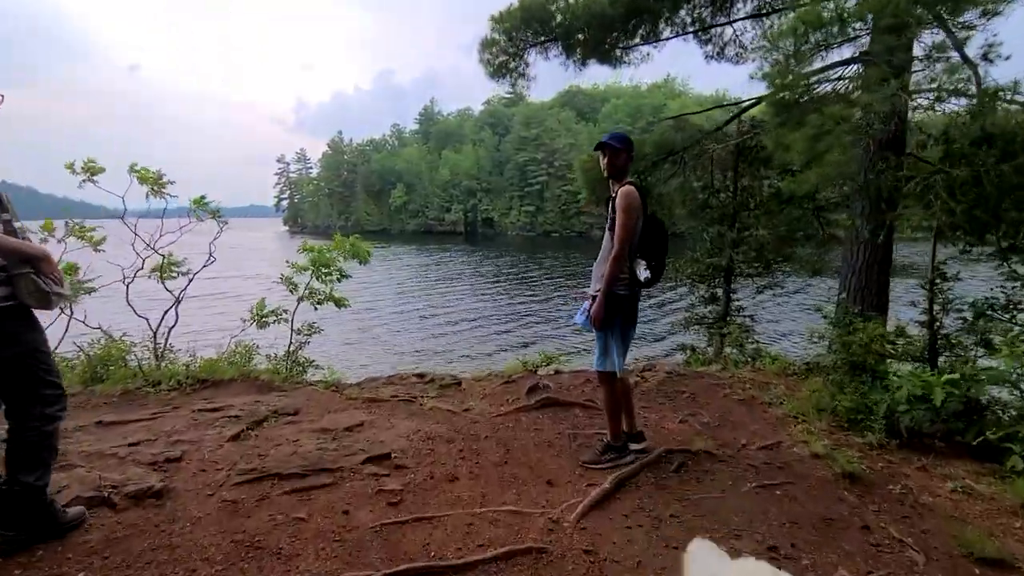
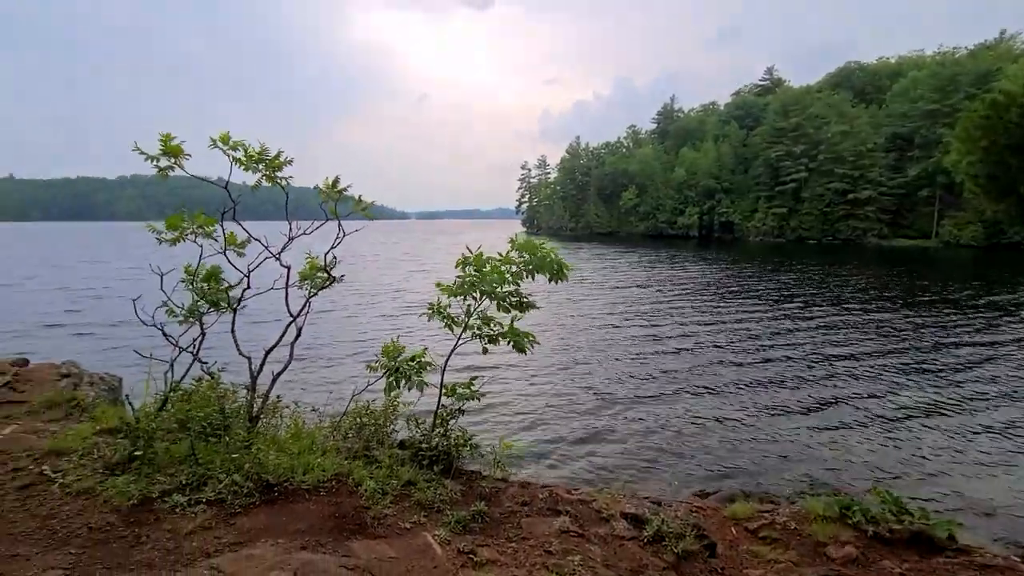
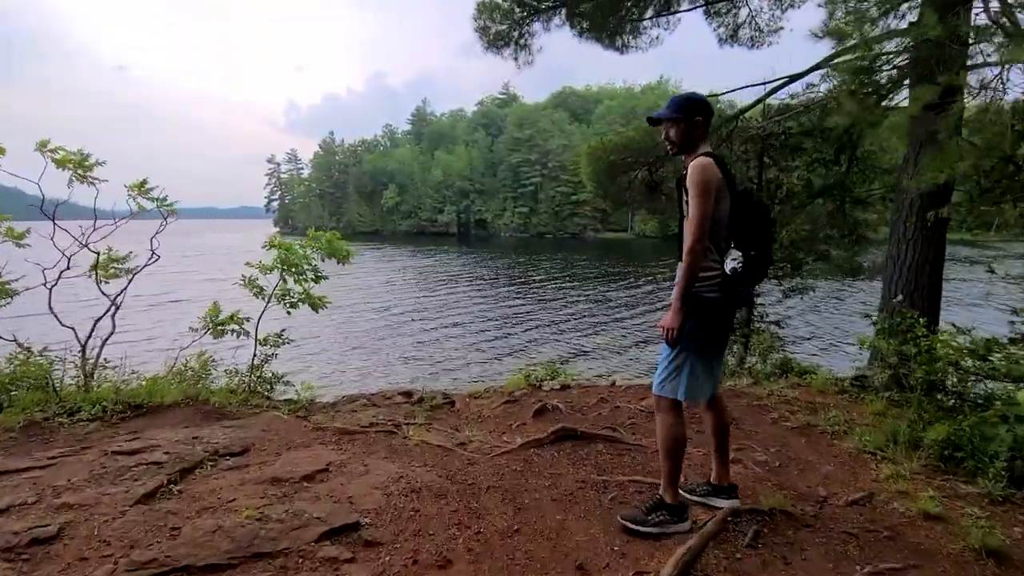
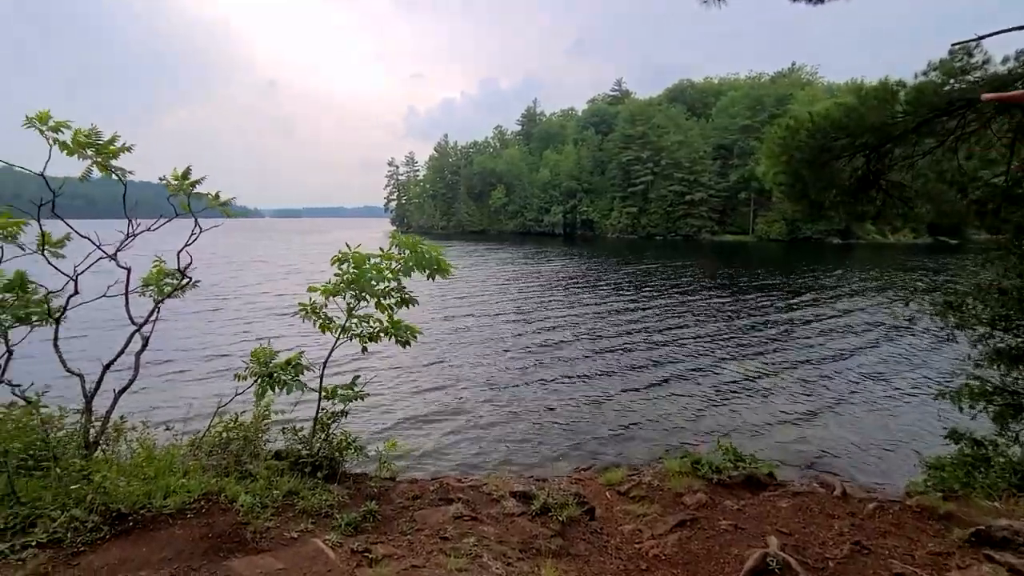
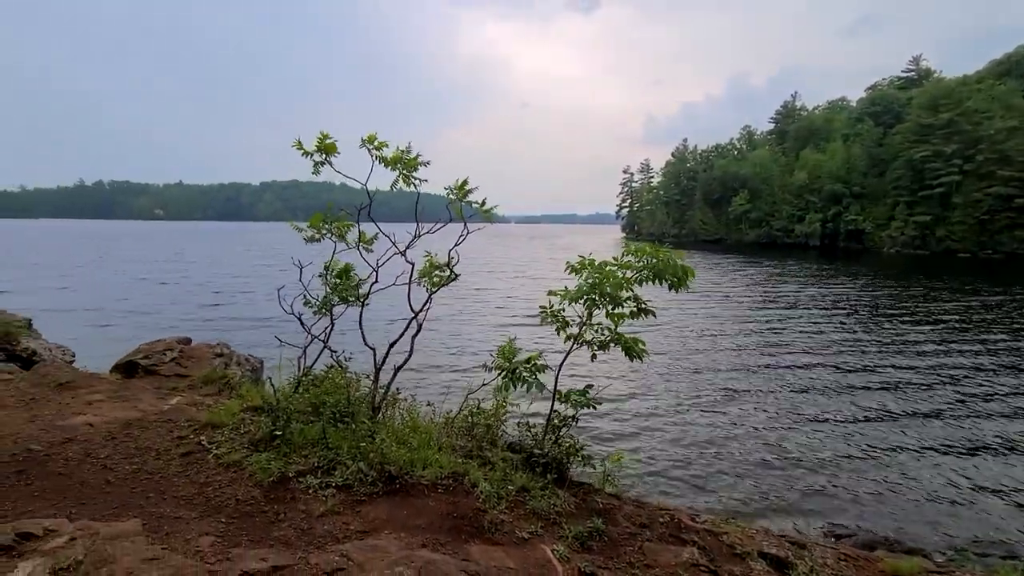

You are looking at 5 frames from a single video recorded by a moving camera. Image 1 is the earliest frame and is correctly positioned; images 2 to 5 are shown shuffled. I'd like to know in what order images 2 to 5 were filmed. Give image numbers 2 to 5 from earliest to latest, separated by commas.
3, 4, 2, 5
